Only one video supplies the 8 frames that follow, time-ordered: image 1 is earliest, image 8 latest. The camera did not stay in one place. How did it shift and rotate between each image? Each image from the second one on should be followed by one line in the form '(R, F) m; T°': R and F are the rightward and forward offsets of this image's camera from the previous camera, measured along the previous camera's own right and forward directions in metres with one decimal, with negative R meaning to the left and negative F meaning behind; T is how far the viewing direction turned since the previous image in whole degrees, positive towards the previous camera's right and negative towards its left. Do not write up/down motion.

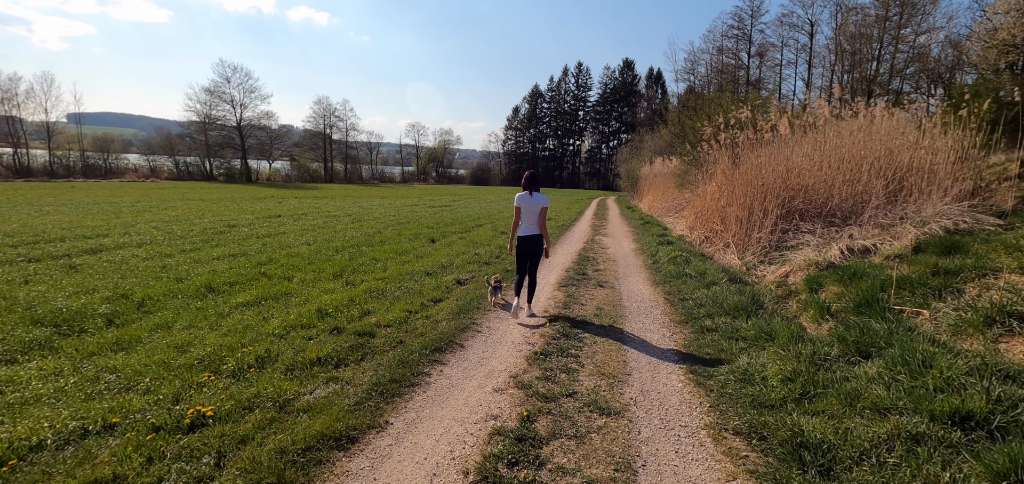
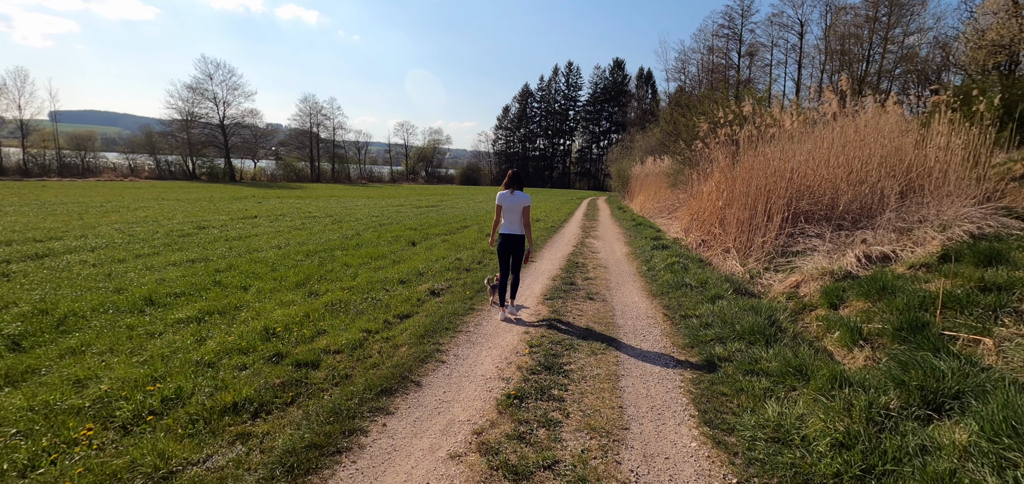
(+0.2, +1.0) m; +1°
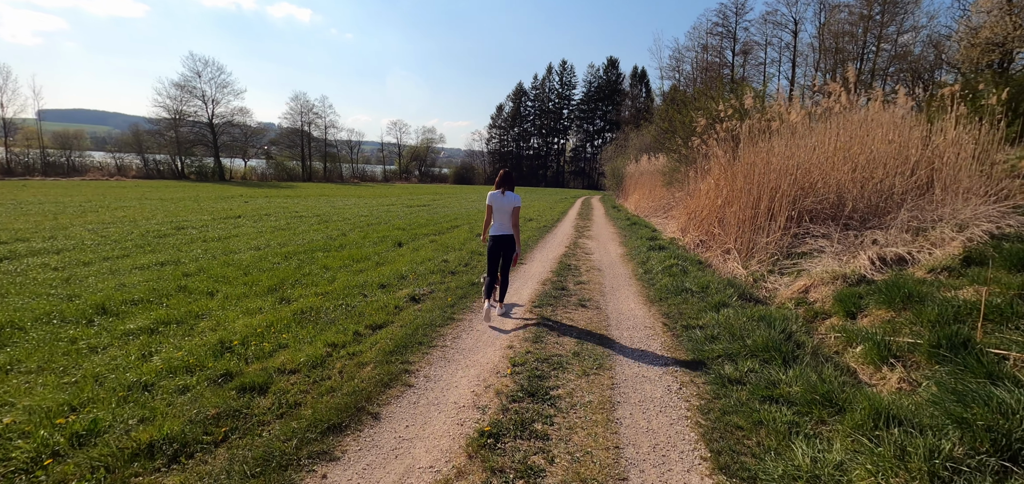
(+0.1, +0.7) m; +1°
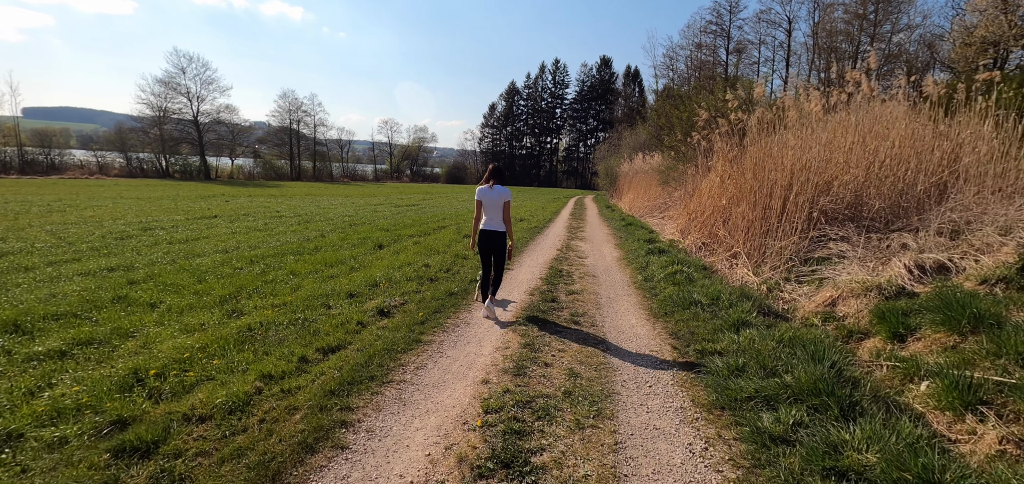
(+0.2, +1.1) m; +1°
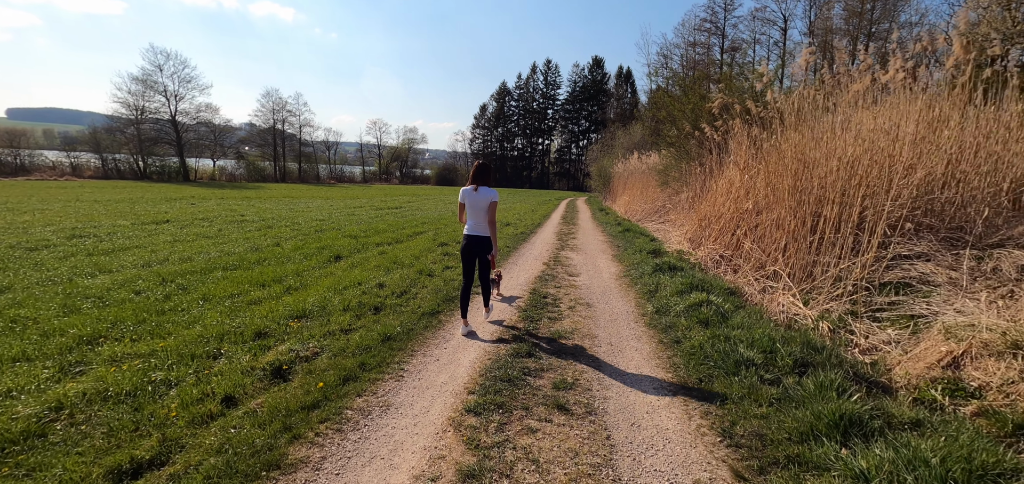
(+0.4, +2.3) m; +1°
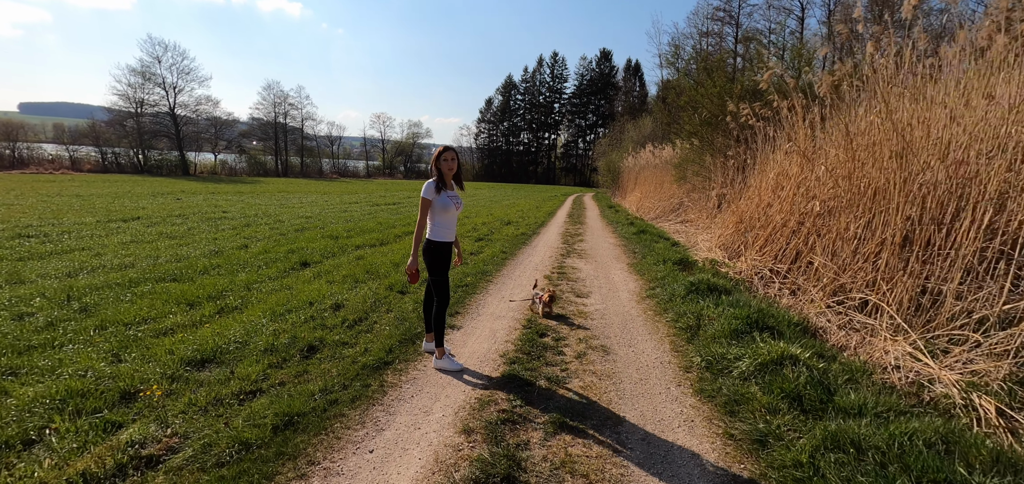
(+0.2, +2.1) m; -1°
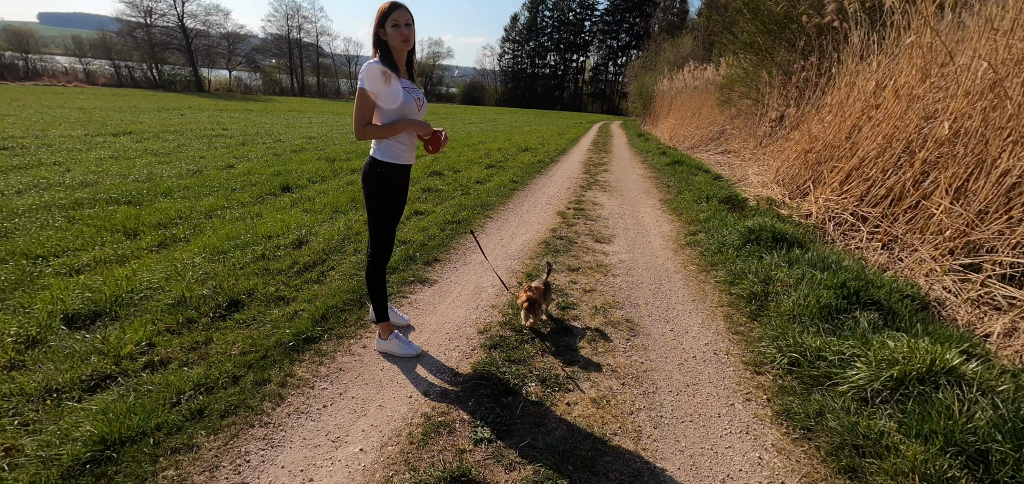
(+0.2, +1.7) m; -2°
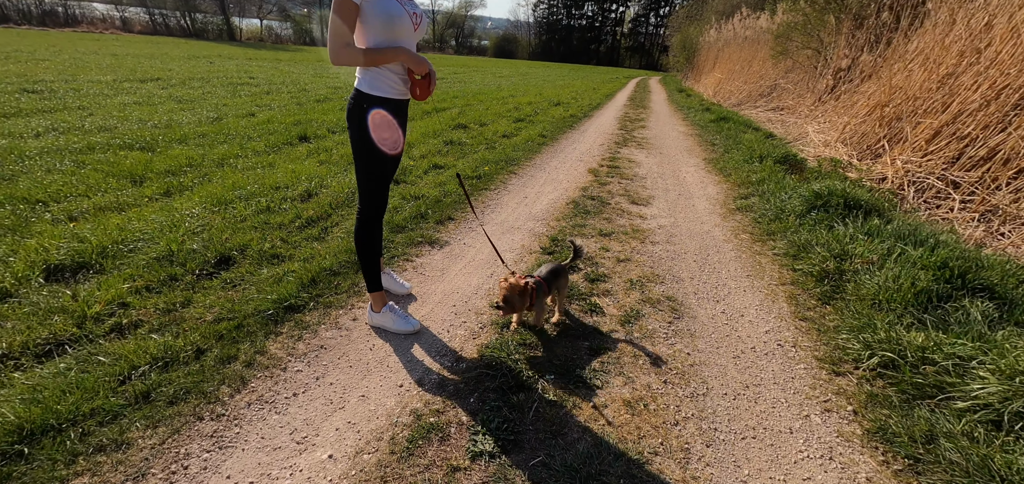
(0.0, +0.6) m; -3°
